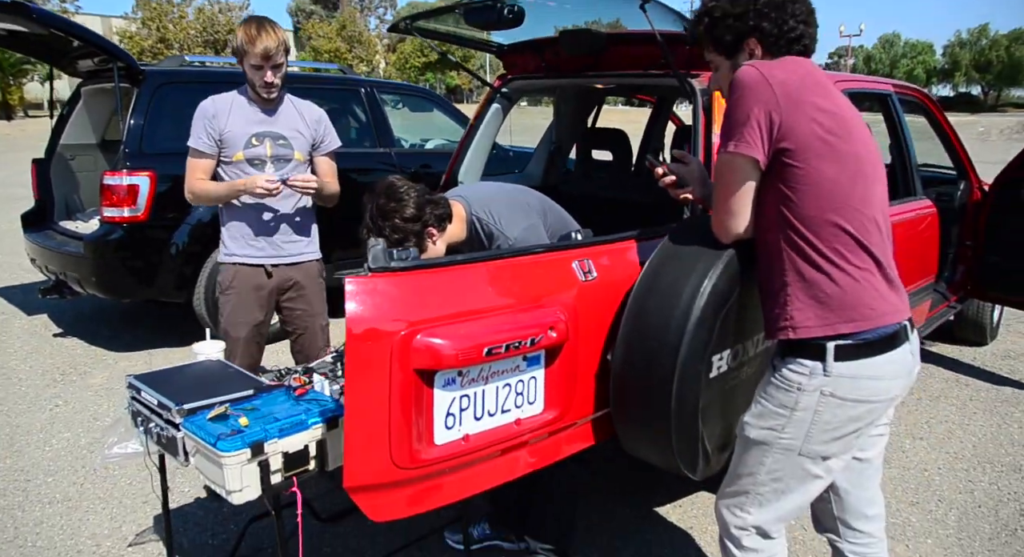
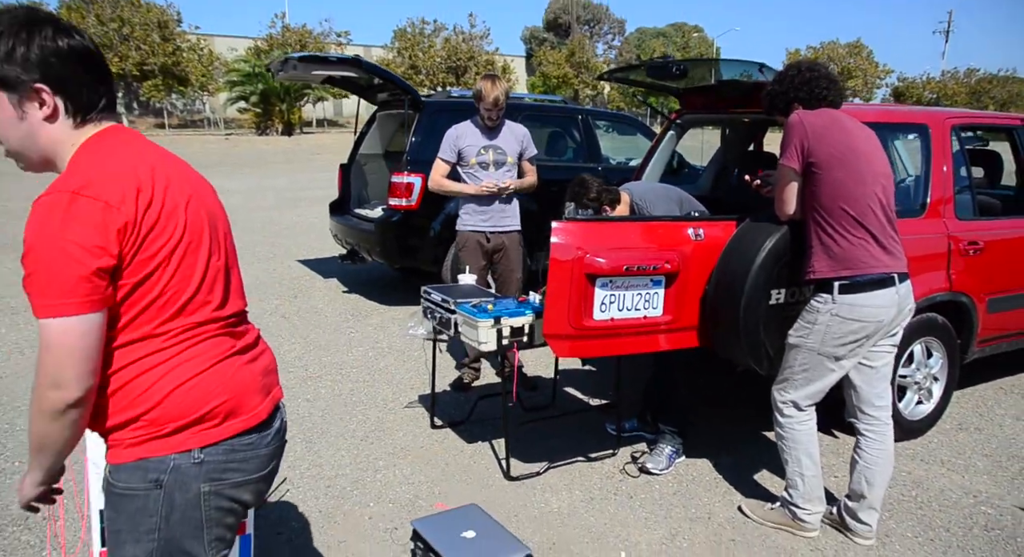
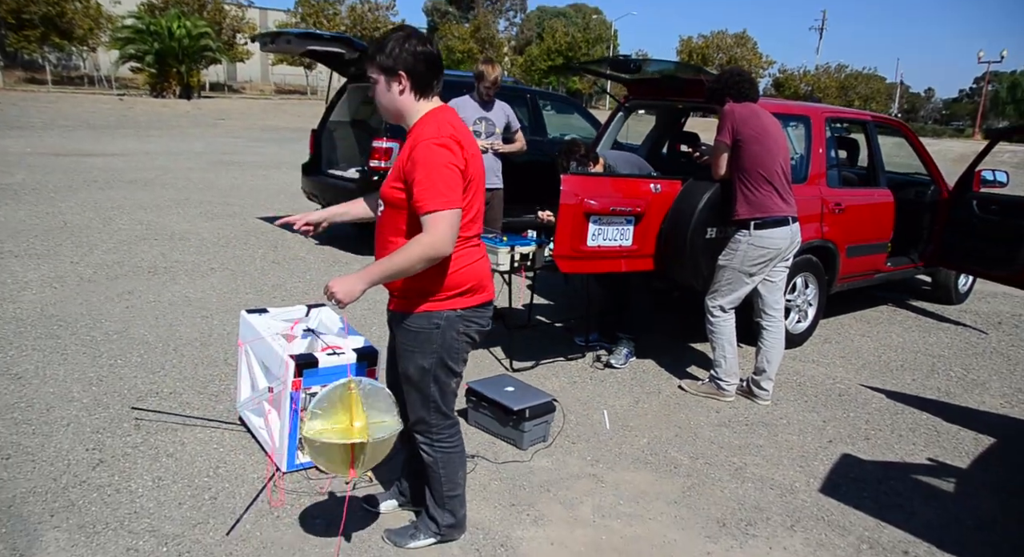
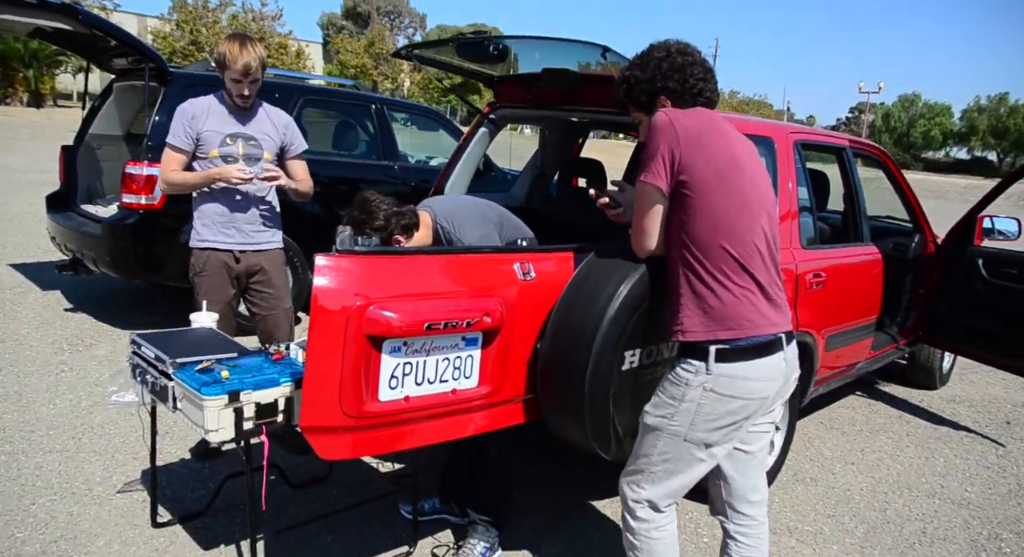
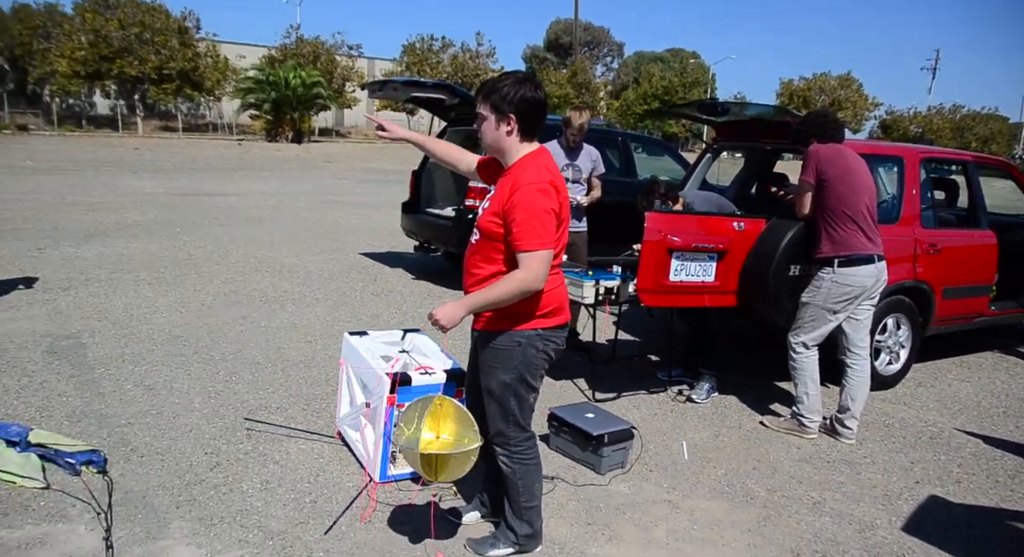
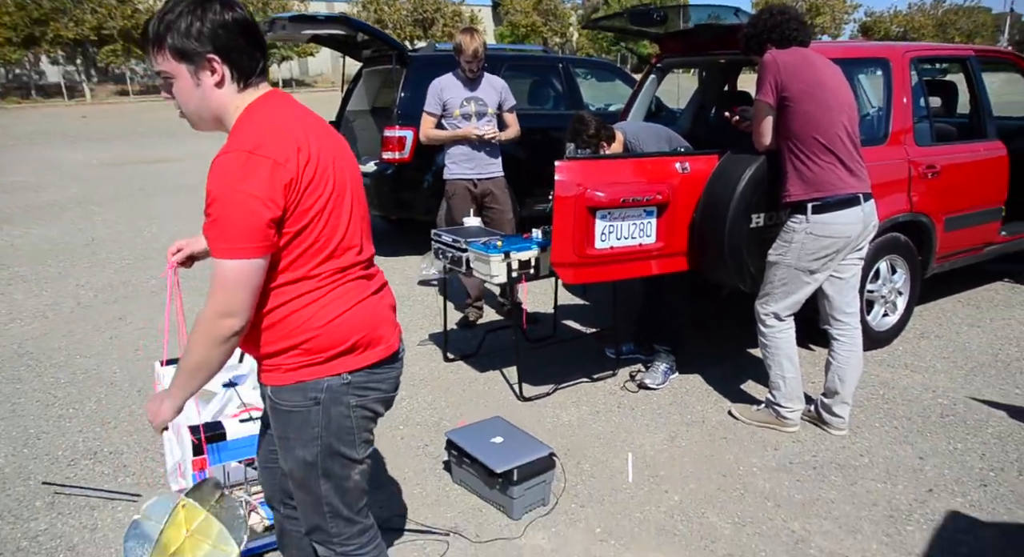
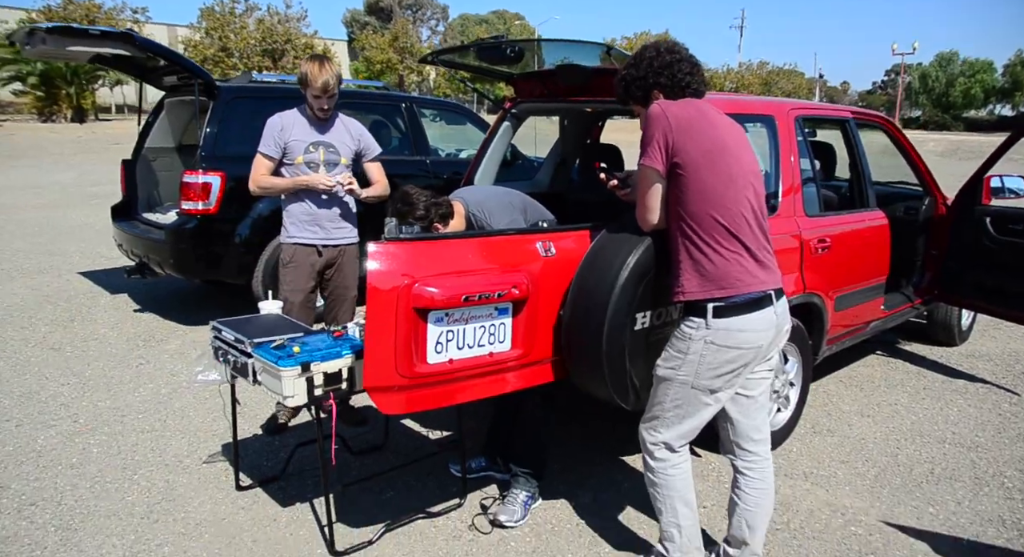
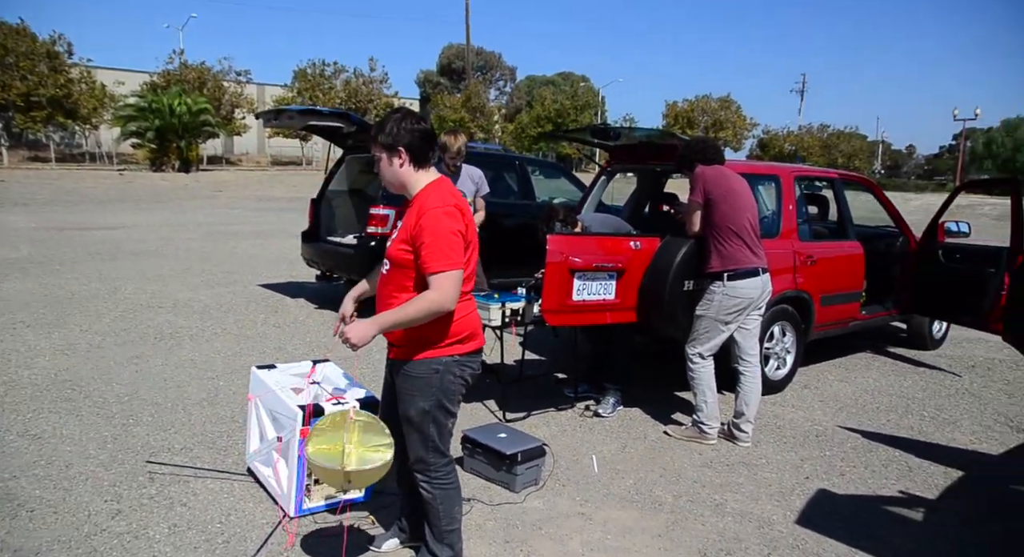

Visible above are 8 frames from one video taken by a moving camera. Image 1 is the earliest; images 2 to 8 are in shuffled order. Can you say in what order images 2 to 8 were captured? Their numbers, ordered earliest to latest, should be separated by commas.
4, 7, 2, 6, 3, 5, 8
